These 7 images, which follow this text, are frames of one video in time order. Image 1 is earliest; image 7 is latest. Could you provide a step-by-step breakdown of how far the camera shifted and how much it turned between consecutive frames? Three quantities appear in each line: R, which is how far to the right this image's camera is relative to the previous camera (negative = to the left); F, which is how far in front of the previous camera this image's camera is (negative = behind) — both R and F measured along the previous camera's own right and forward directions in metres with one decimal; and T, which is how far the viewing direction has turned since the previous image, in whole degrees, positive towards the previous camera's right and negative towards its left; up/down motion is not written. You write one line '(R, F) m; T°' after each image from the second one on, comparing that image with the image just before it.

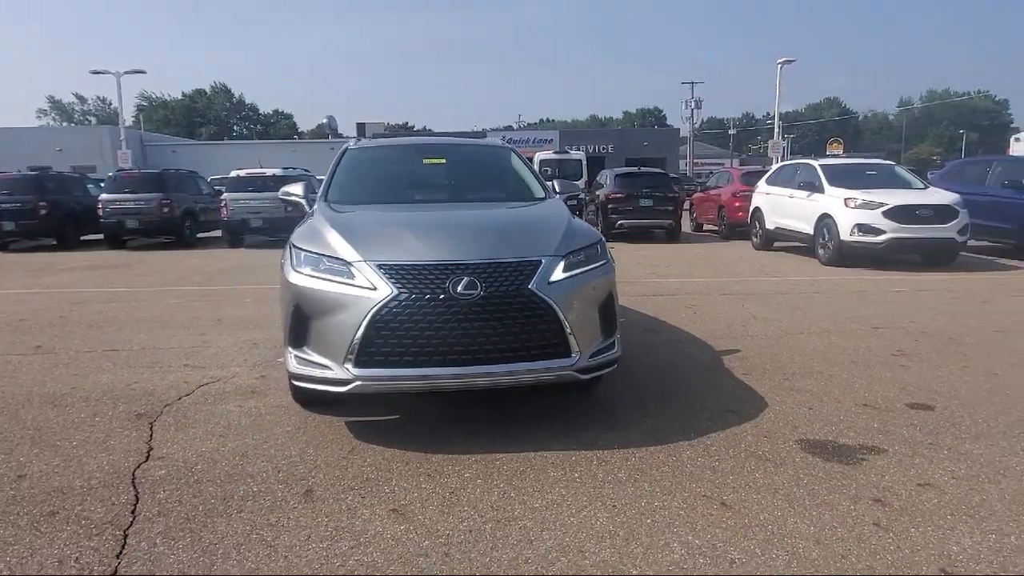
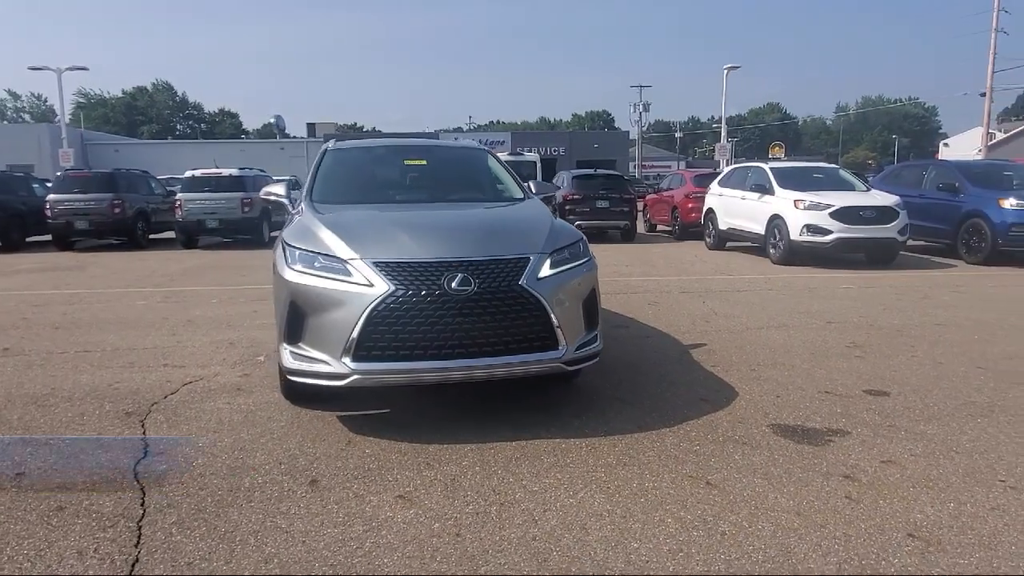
(-0.3, -0.2) m; +4°
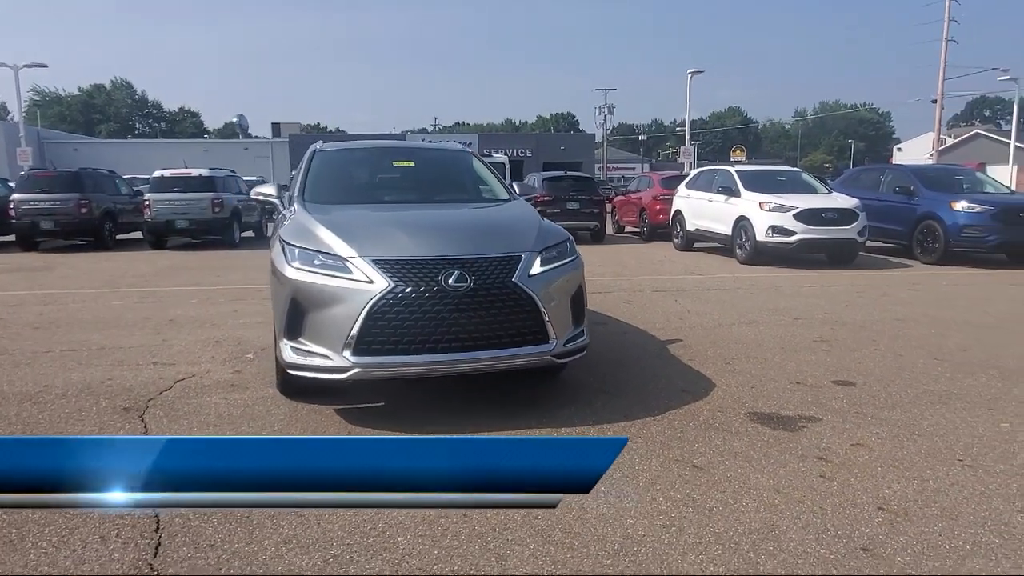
(-0.2, -0.2) m; +3°
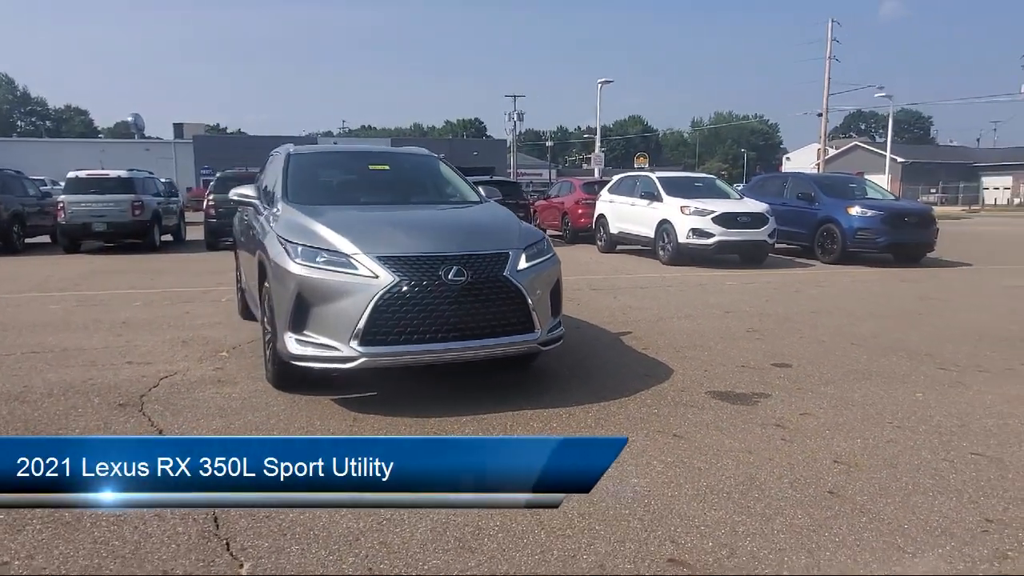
(-0.6, -0.4) m; +7°
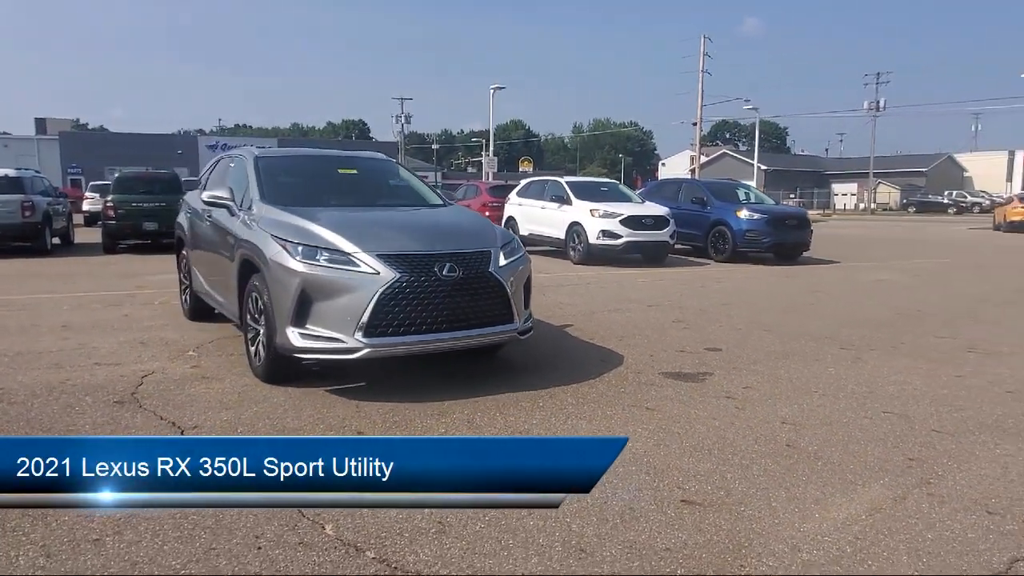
(-0.8, -0.5) m; +9°
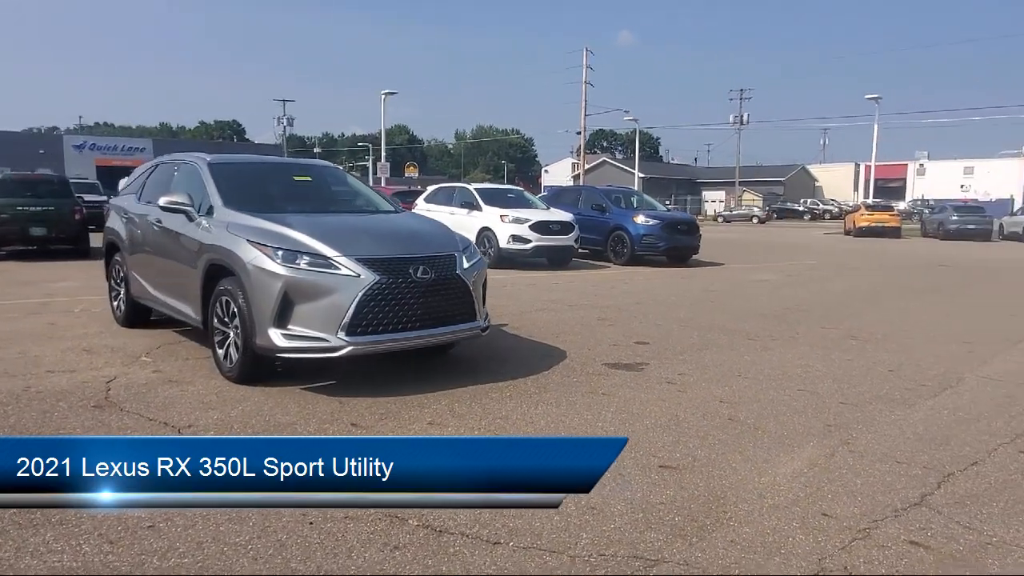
(-0.7, -0.5) m; +9°
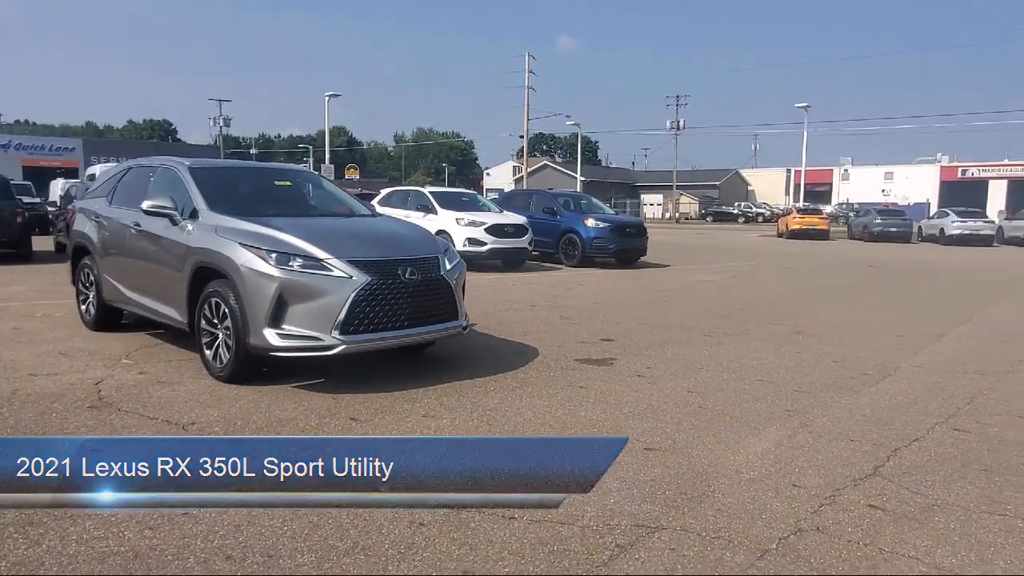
(-0.4, -0.3) m; +5°
